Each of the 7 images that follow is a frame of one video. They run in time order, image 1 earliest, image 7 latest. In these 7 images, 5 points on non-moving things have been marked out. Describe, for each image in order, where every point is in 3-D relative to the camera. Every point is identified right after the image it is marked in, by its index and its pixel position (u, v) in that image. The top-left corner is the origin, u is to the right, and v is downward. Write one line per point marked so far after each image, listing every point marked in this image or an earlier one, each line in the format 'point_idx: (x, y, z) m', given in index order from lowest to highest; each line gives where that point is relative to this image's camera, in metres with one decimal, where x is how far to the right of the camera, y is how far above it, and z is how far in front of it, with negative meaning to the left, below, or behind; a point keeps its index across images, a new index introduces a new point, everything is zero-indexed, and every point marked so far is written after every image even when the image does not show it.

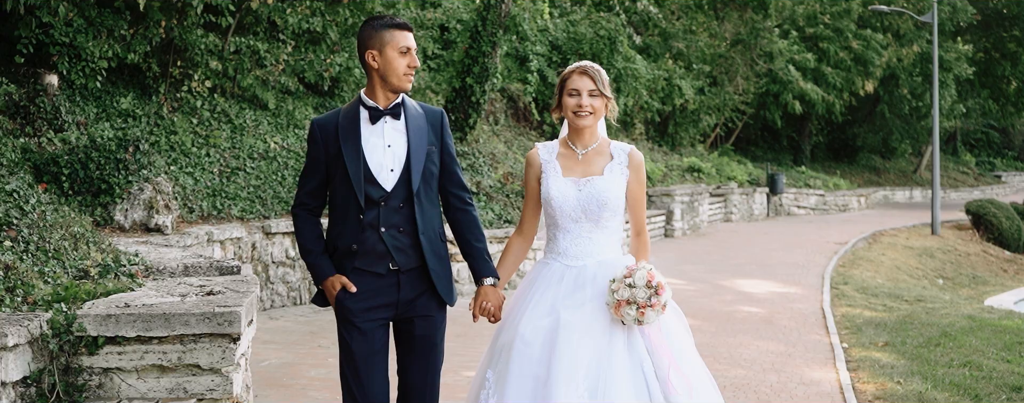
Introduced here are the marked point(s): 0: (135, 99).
0: (-4.2, +1.1, +10.9) m
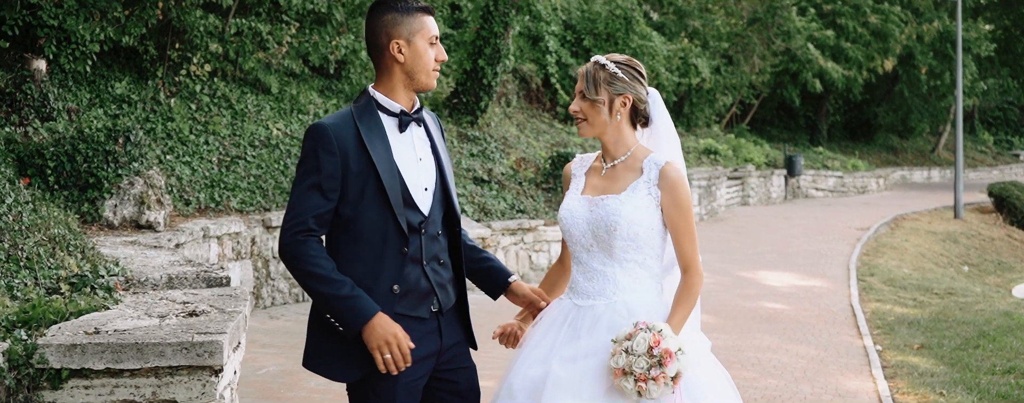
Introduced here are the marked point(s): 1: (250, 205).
0: (-4.0, +1.2, +10.4) m
1: (-2.5, 0.0, +9.3) m
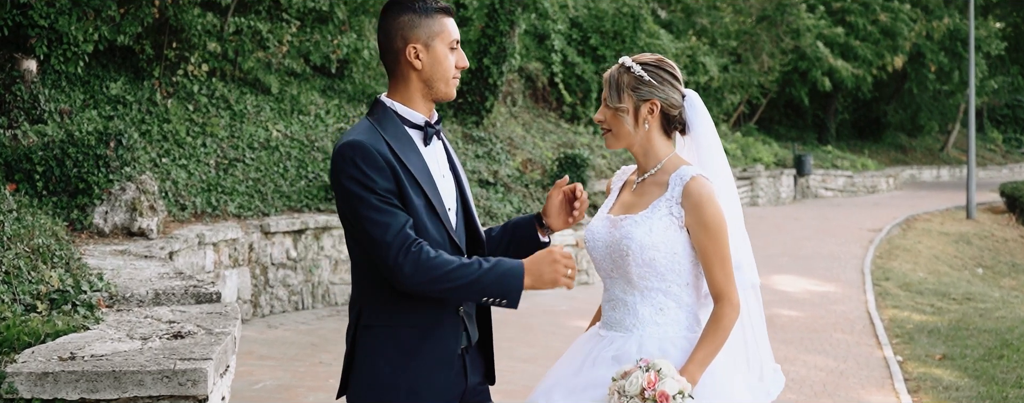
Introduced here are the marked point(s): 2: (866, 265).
0: (-4.0, +1.2, +10.1) m
1: (-2.4, -0.1, +9.0) m
2: (+4.7, -0.8, +13.0) m
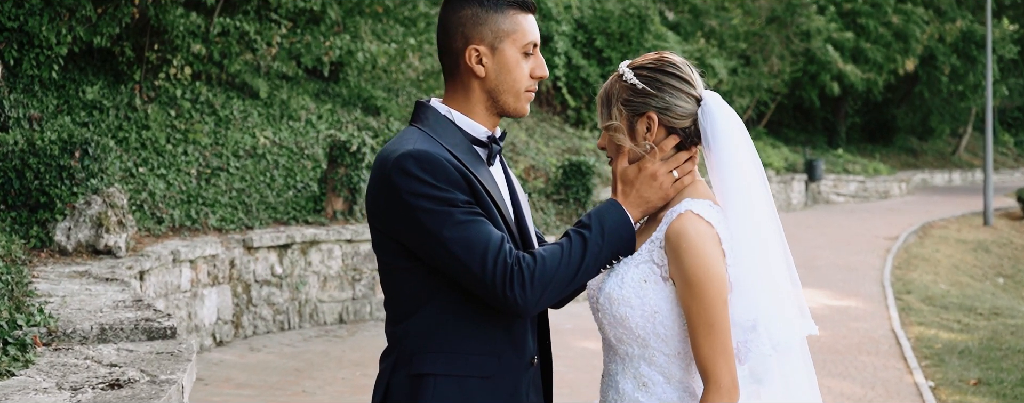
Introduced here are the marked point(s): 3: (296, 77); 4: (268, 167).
0: (-3.9, +1.1, +9.5) m
1: (-2.4, -0.2, +8.4) m
2: (+4.7, -1.0, +12.4) m
3: (-2.5, +1.5, +11.5) m
4: (-2.3, +0.3, +9.4) m
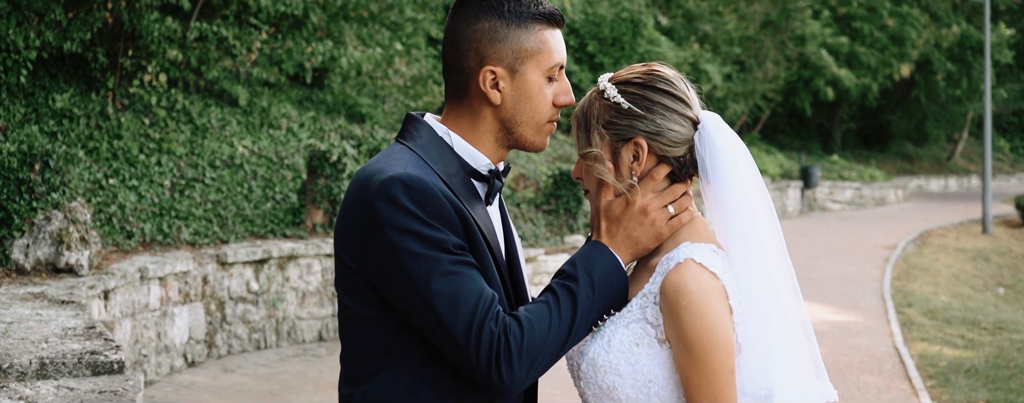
0: (-4.1, +1.0, +9.2) m
1: (-2.5, -0.3, +8.1) m
2: (+4.6, -1.1, +12.1) m
3: (-2.7, +1.3, +11.1) m
4: (-2.4, +0.2, +9.0) m
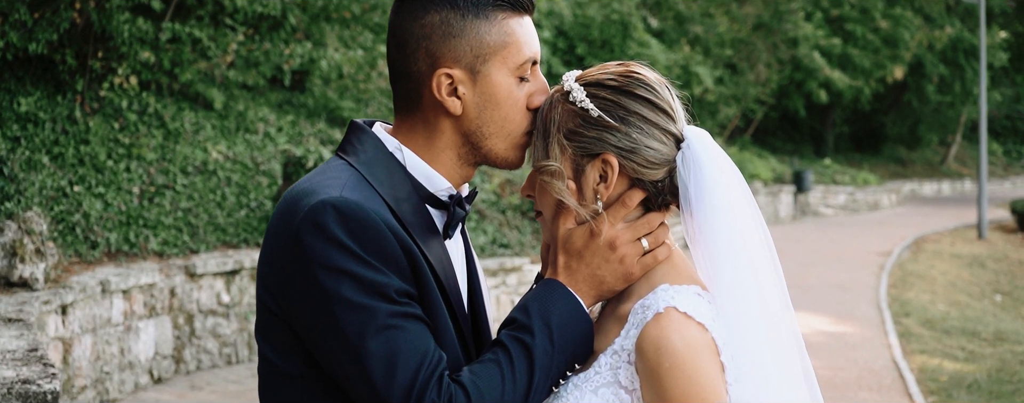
0: (-4.2, +0.9, +8.8) m
1: (-2.6, -0.3, +7.7) m
2: (+4.4, -1.1, +11.8) m
3: (-2.8, +1.3, +10.8) m
4: (-2.6, +0.2, +8.7) m
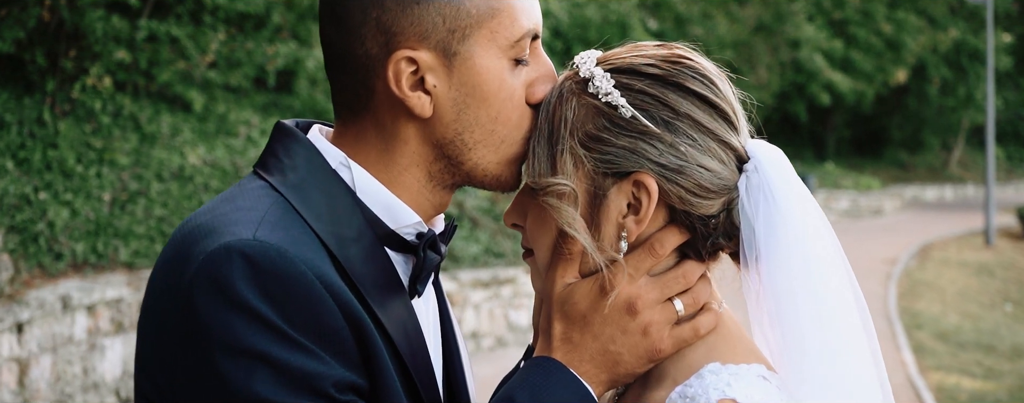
0: (-4.2, +0.9, +8.3) m
1: (-2.7, -0.4, +7.2) m
2: (+4.4, -1.2, +11.3) m
3: (-2.9, +1.2, +10.3) m
4: (-2.6, +0.1, +8.2) m
